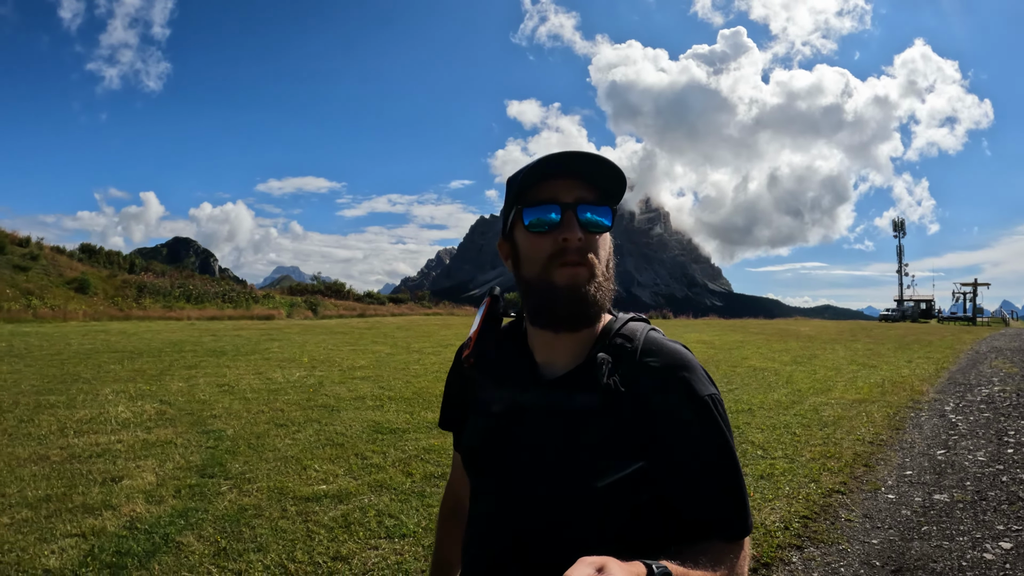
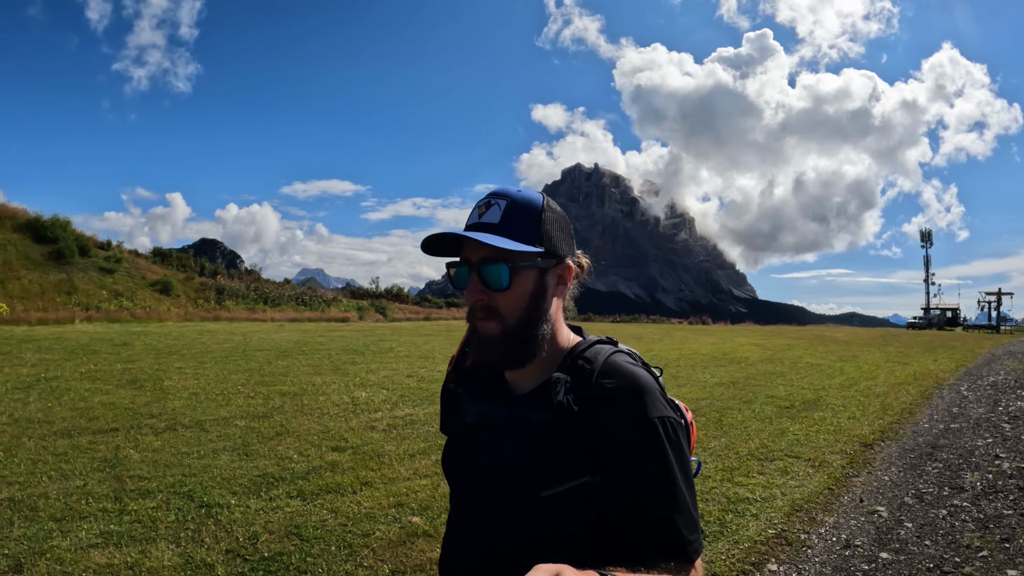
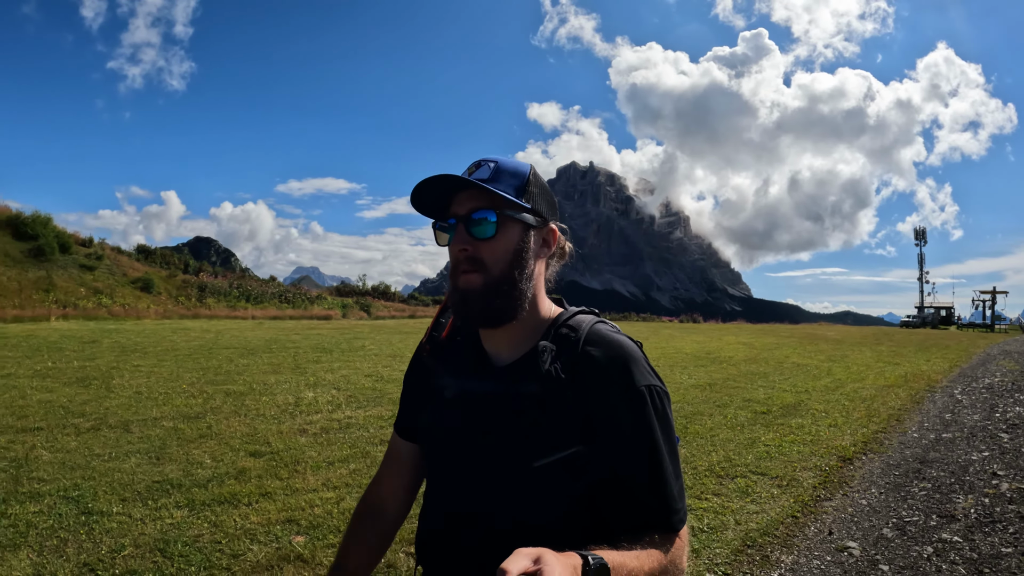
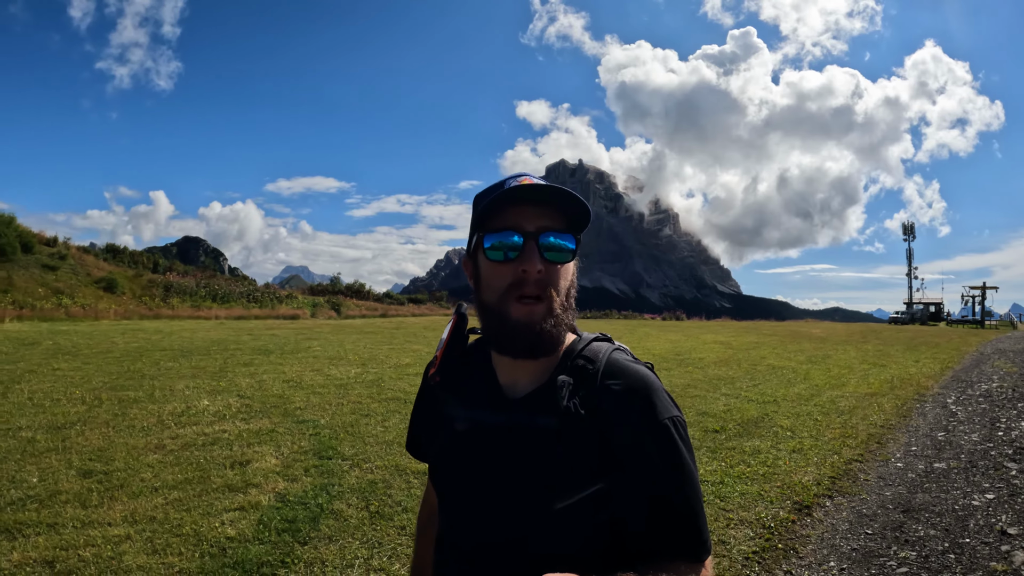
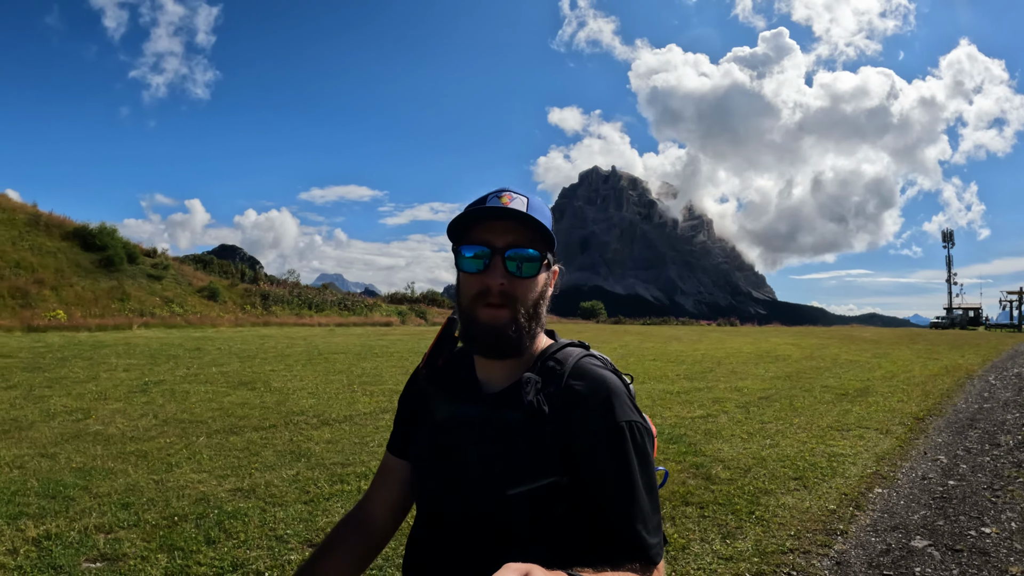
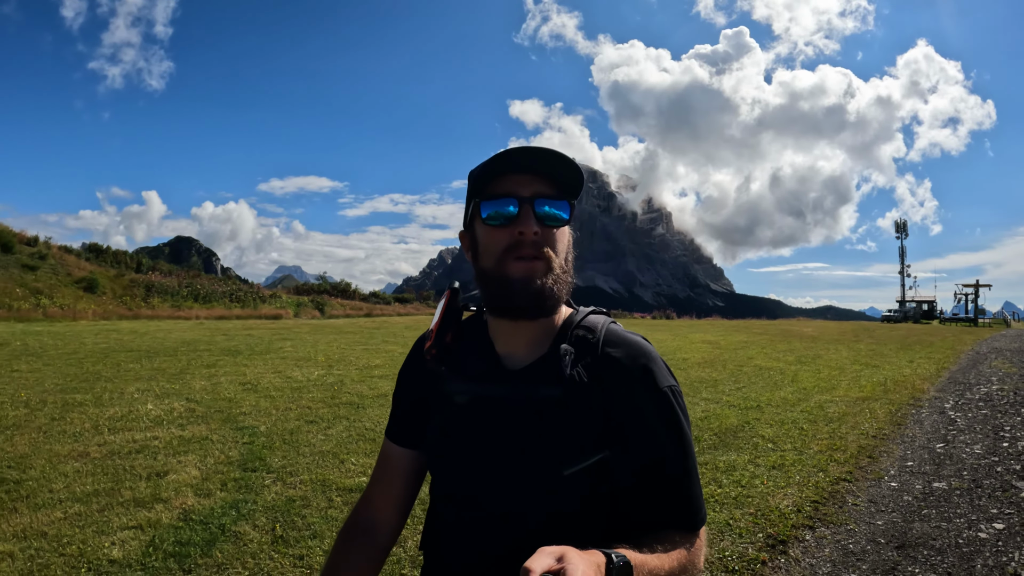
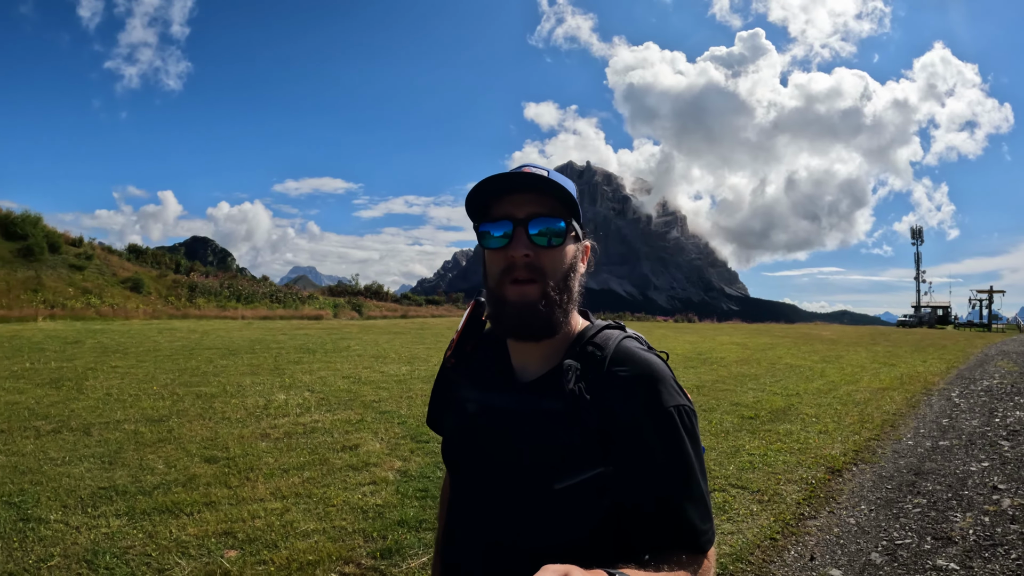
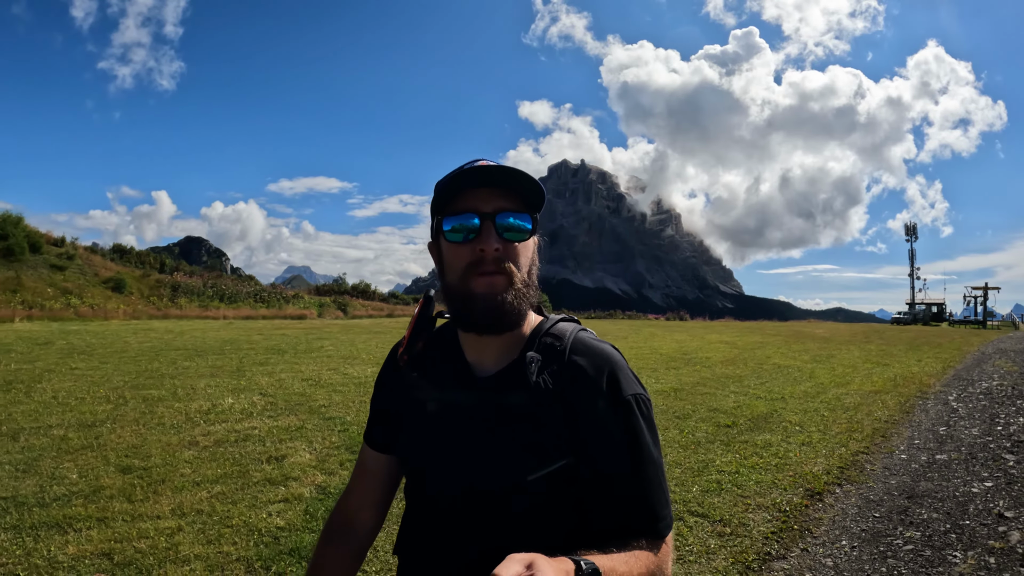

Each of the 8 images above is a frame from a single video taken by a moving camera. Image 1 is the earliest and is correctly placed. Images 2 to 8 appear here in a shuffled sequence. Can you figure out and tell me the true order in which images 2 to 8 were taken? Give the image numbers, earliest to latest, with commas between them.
6, 4, 8, 7, 3, 2, 5
